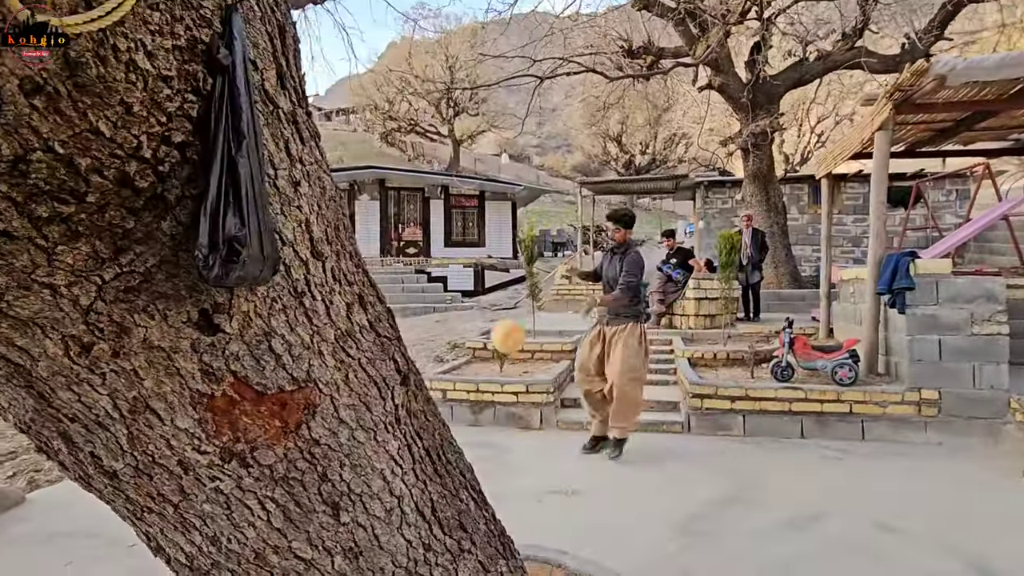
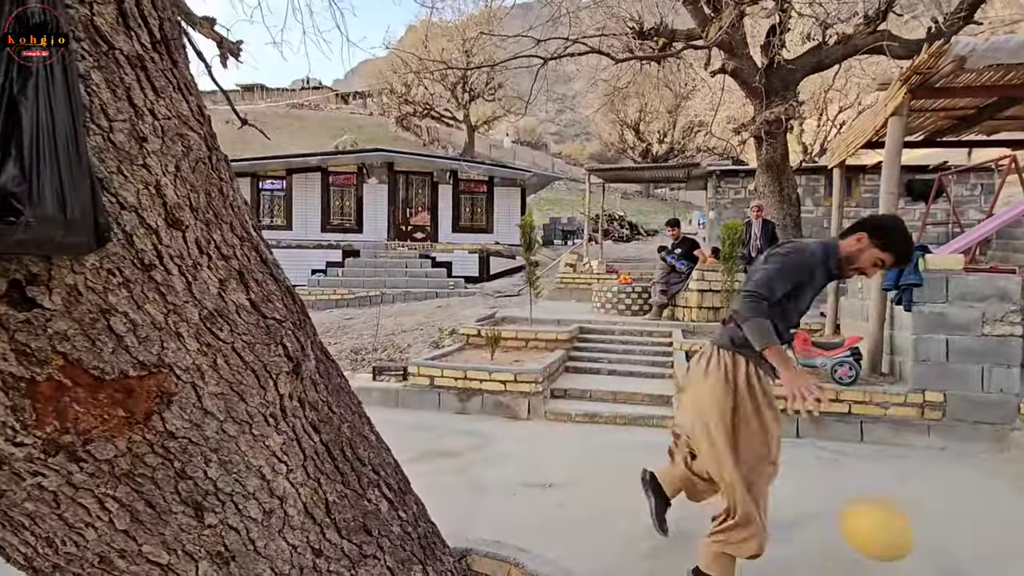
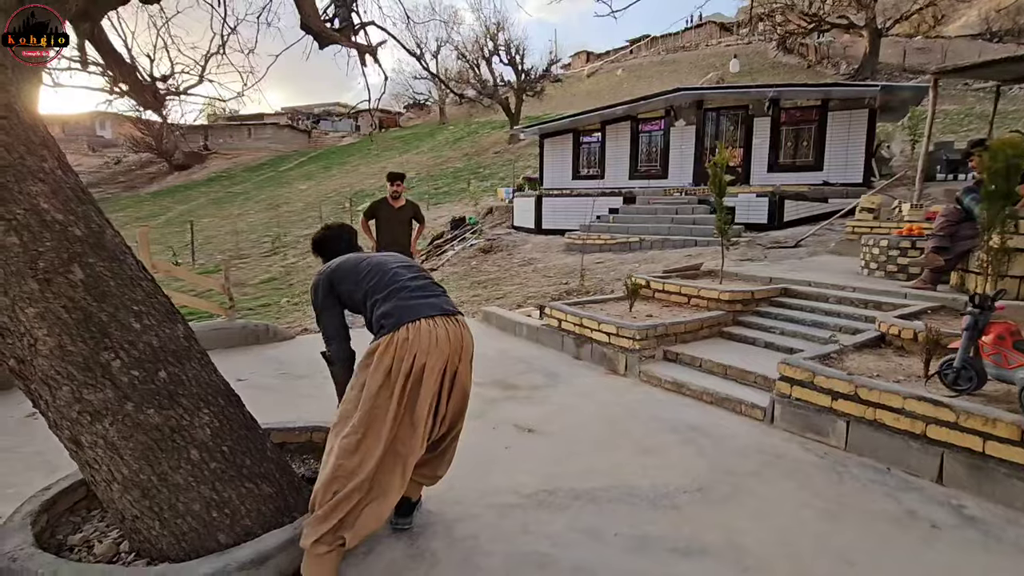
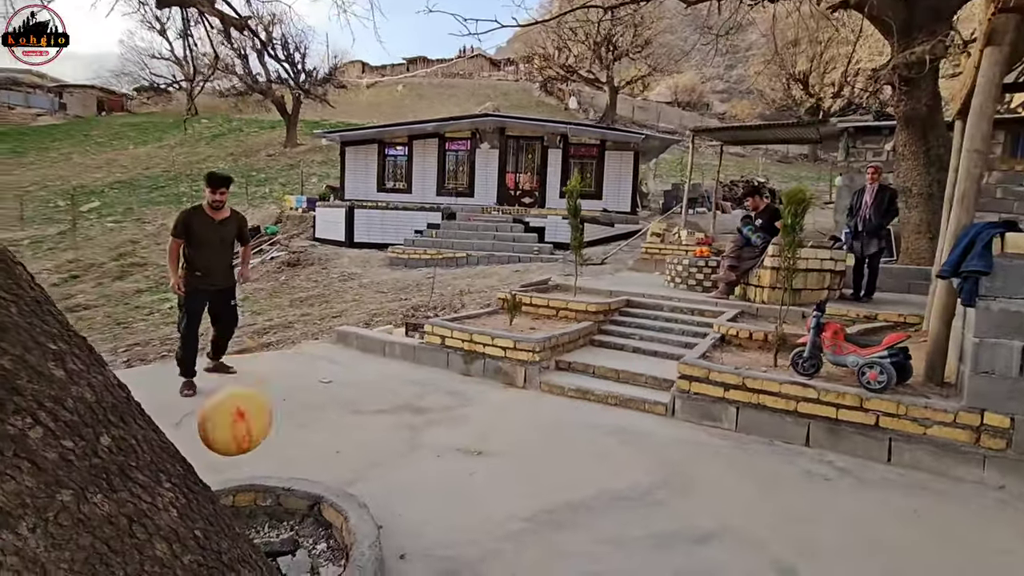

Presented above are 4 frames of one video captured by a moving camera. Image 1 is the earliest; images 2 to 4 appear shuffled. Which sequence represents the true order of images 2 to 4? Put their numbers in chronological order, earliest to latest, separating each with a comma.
2, 4, 3
